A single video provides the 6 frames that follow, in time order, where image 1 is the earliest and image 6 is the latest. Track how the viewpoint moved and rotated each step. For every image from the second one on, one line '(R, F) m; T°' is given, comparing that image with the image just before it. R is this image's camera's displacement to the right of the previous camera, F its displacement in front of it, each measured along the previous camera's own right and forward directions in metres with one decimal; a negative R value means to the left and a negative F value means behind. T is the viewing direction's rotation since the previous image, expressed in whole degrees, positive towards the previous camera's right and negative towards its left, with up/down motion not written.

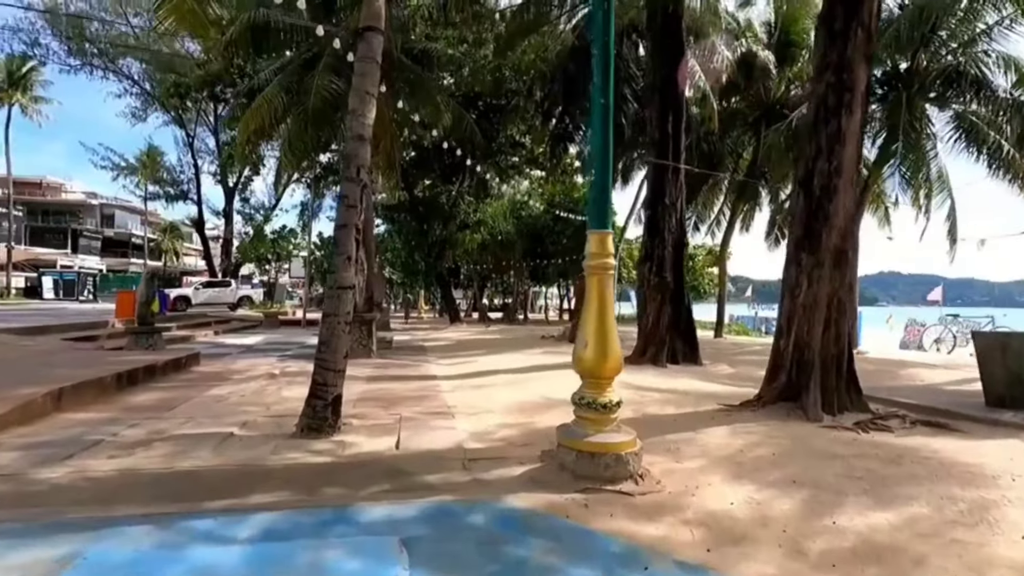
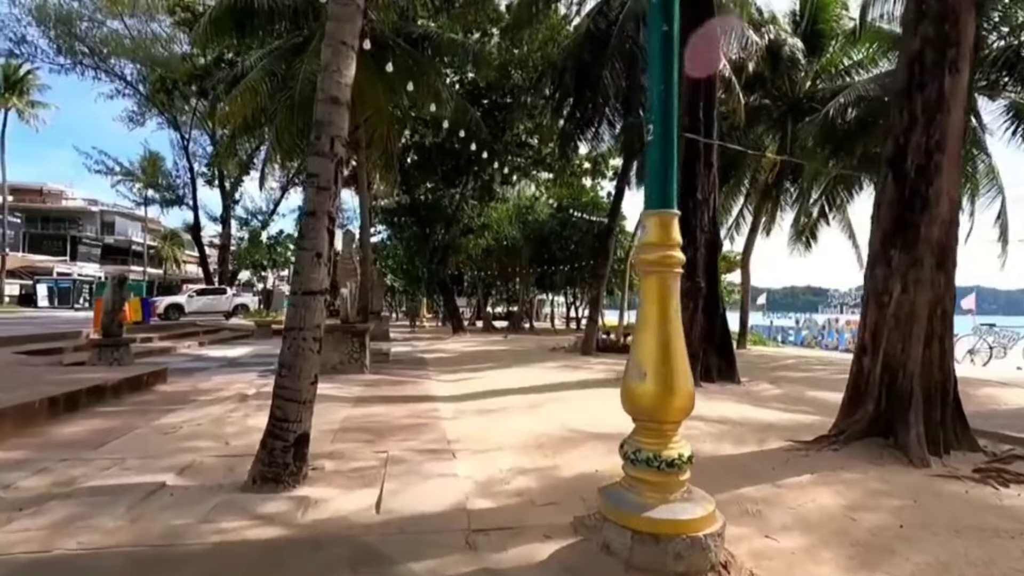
(-0.1, +1.5) m; 0°
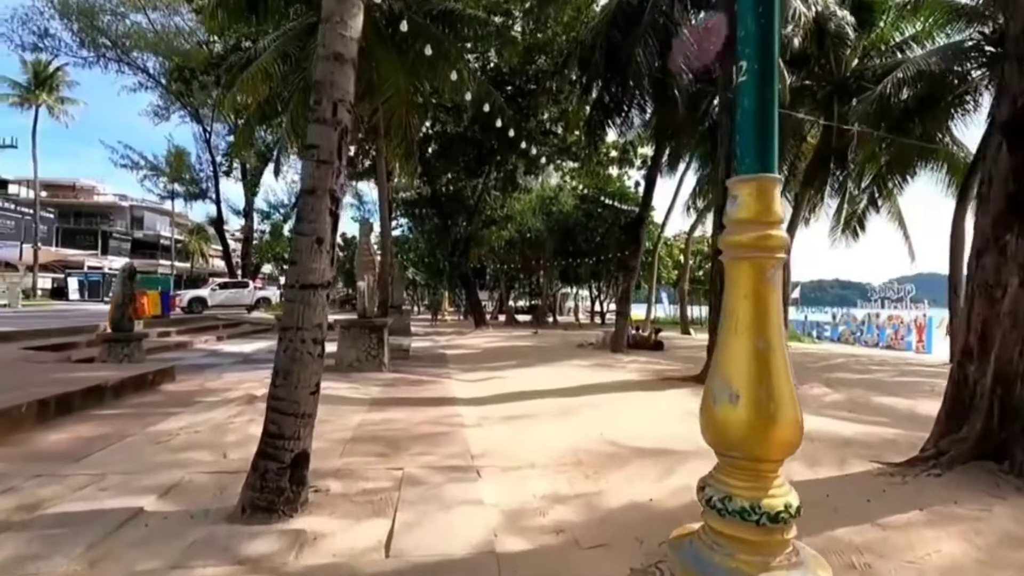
(-0.1, +0.8) m; -2°
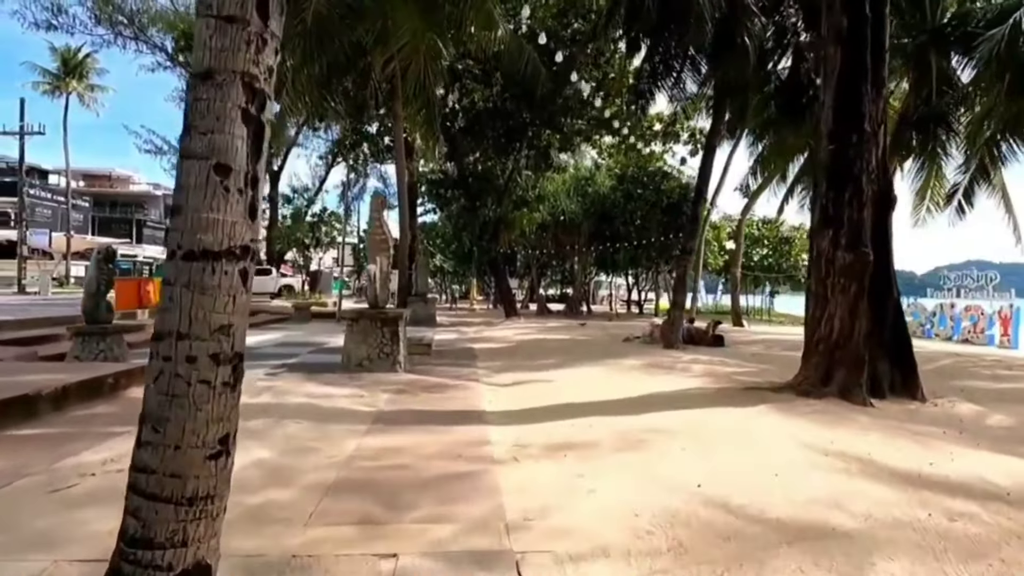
(-0.2, +2.1) m; -3°
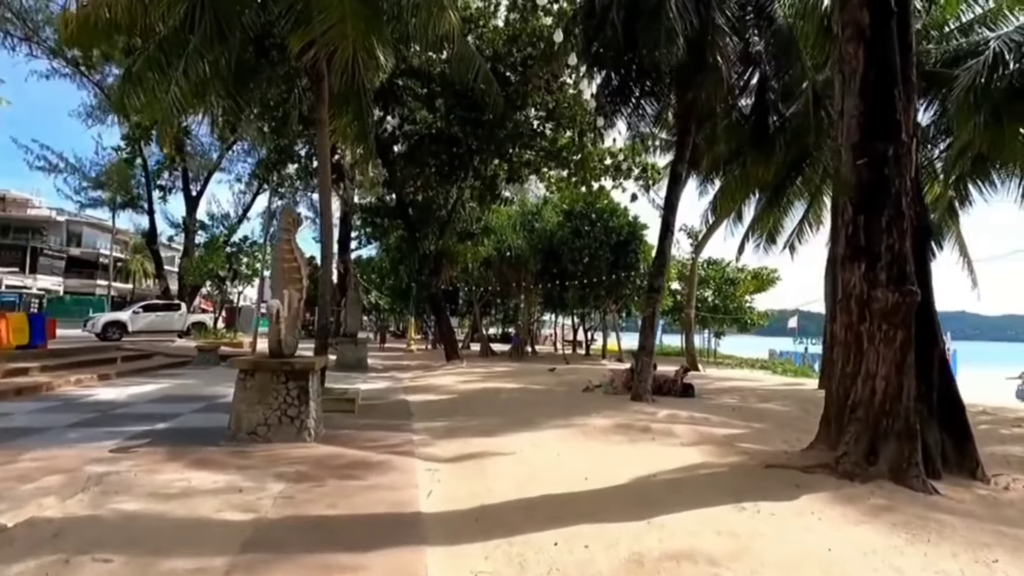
(-0.1, +2.0) m; +6°
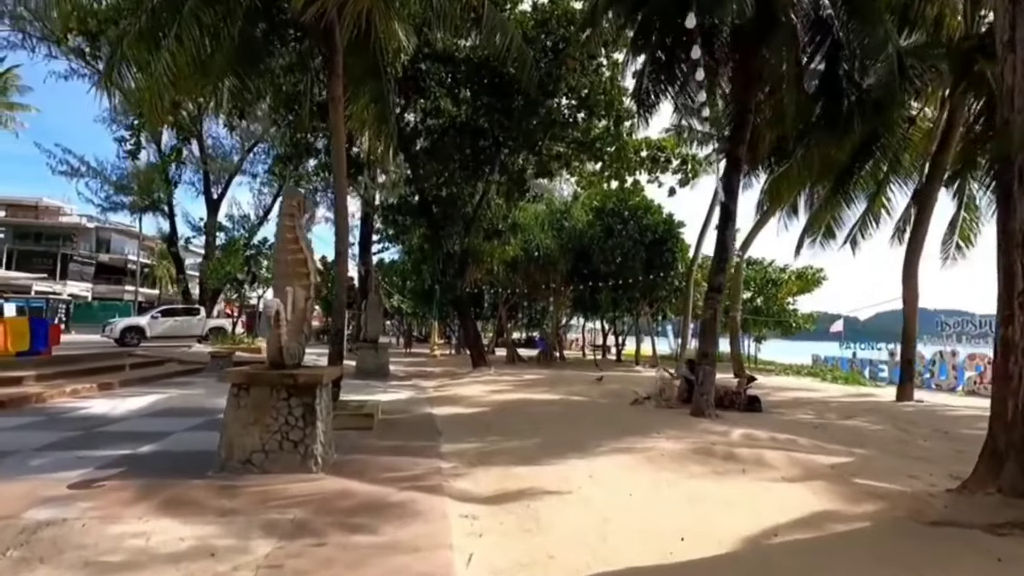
(-0.4, +1.5) m; -2°
